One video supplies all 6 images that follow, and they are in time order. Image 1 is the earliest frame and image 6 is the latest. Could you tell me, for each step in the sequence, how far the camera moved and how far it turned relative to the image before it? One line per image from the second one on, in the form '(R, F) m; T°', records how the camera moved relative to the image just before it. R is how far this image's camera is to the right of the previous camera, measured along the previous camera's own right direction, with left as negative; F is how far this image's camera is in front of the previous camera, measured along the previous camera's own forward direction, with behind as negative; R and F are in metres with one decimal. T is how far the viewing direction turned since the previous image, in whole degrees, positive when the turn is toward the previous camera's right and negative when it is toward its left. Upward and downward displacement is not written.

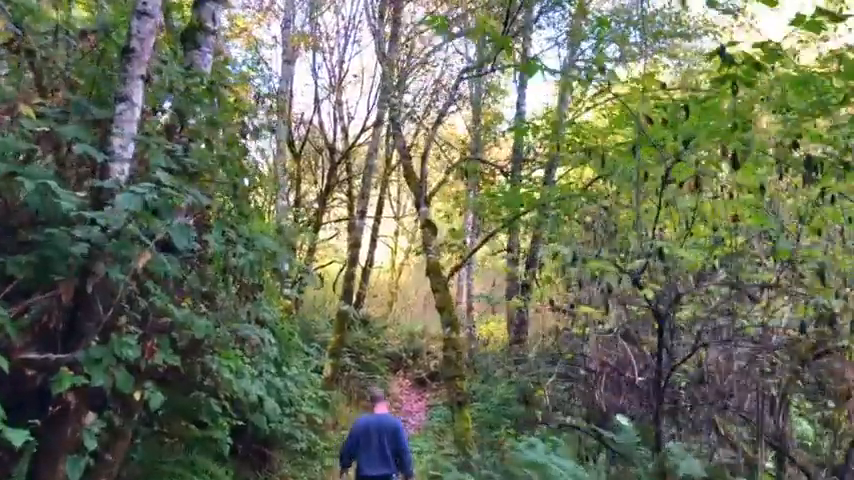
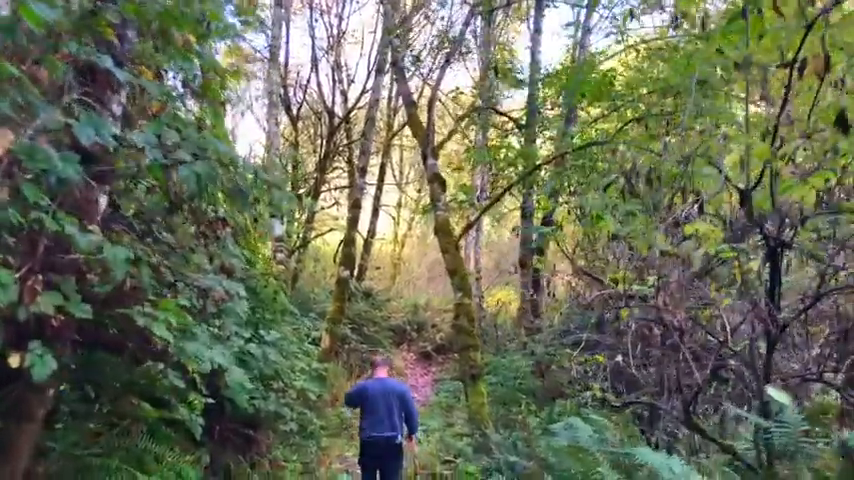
(-0.1, +1.3) m; 0°
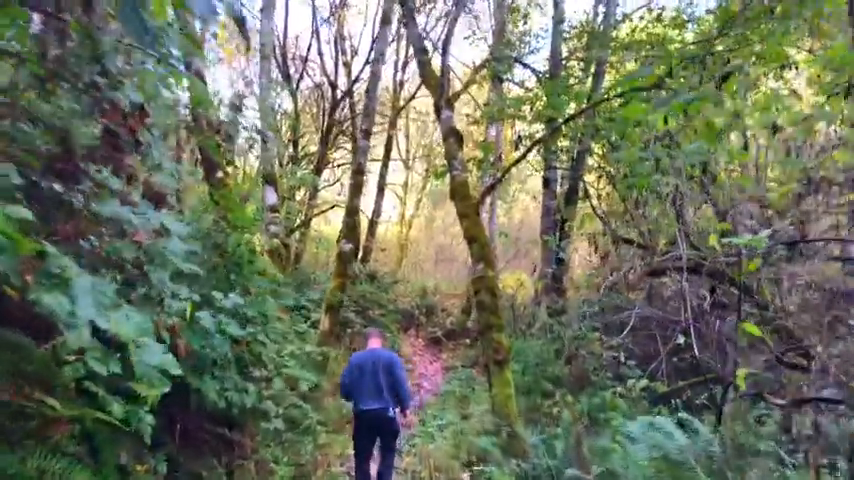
(-0.1, +1.5) m; 0°
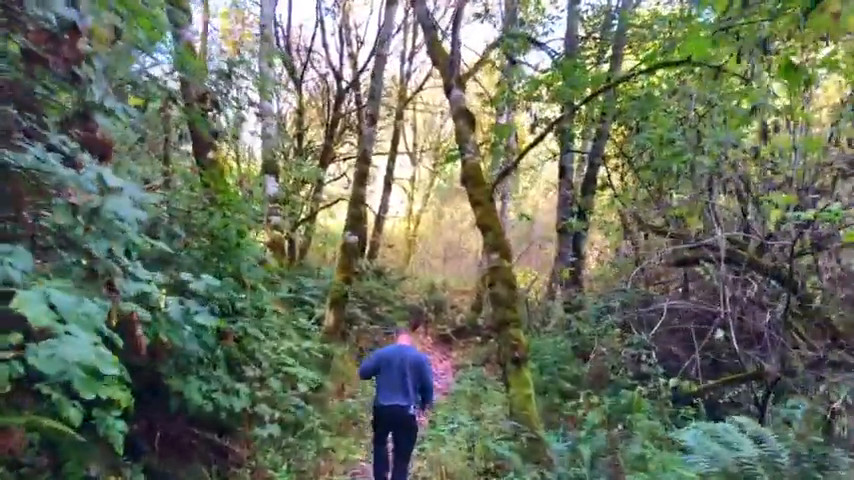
(0.0, +0.7) m; -1°
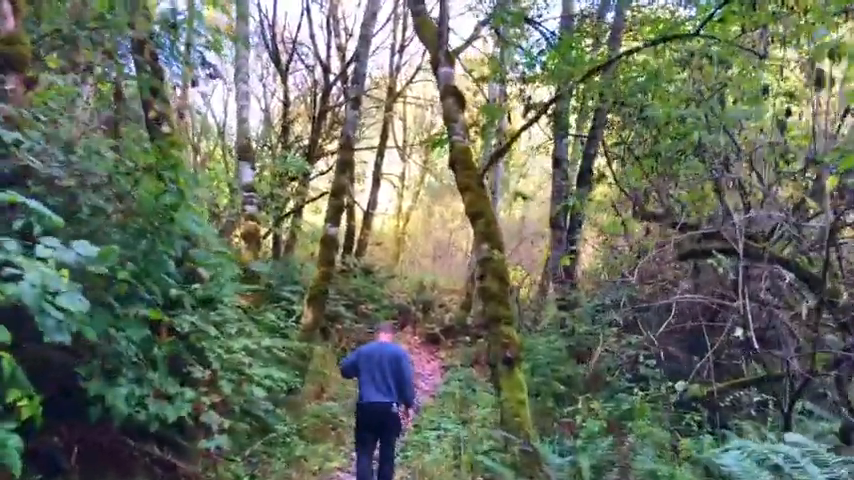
(+0.1, +0.8) m; +1°
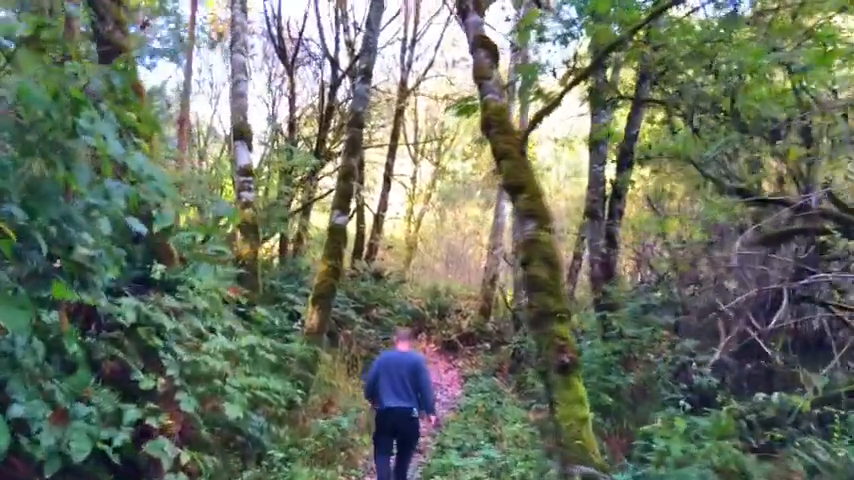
(-0.2, +1.4) m; -1°
